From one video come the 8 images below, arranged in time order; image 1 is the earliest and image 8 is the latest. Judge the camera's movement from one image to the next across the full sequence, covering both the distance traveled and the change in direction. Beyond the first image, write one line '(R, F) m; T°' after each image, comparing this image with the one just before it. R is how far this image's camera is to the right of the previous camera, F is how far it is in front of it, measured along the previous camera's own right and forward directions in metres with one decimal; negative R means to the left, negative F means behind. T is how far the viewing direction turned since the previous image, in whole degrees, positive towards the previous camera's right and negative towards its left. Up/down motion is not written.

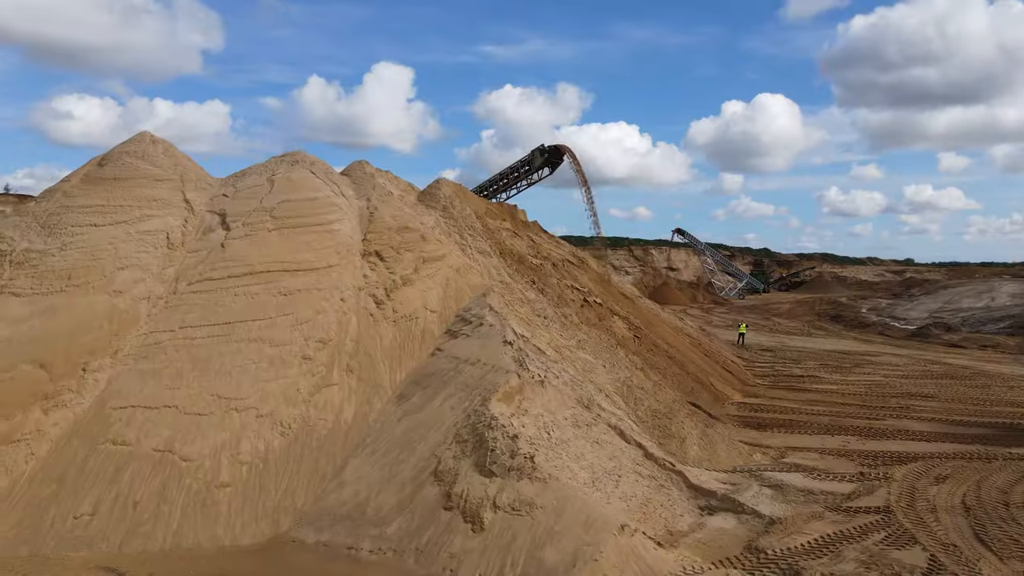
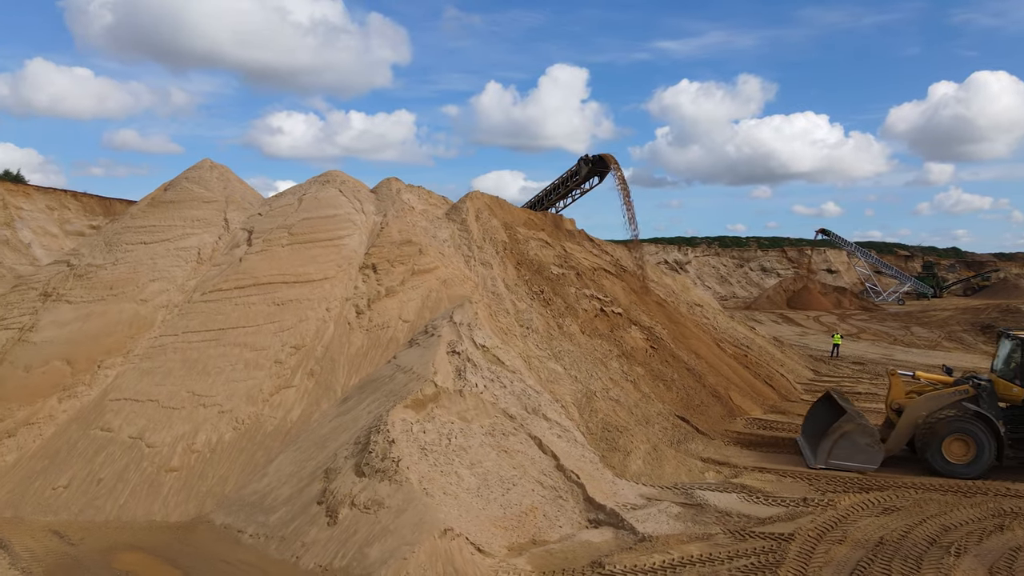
(+2.7, -0.1) m; -13°
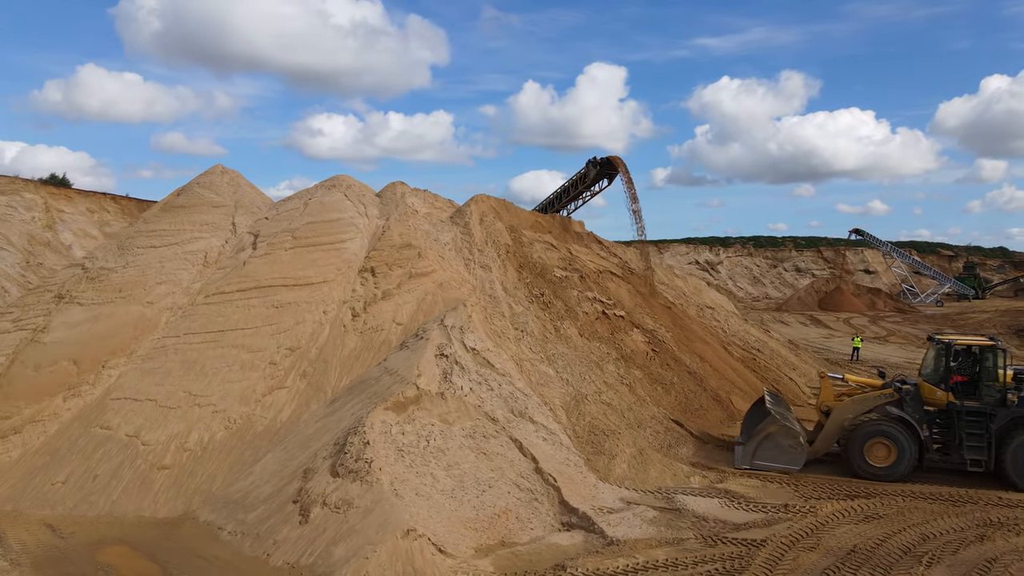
(+0.6, -0.1) m; -3°
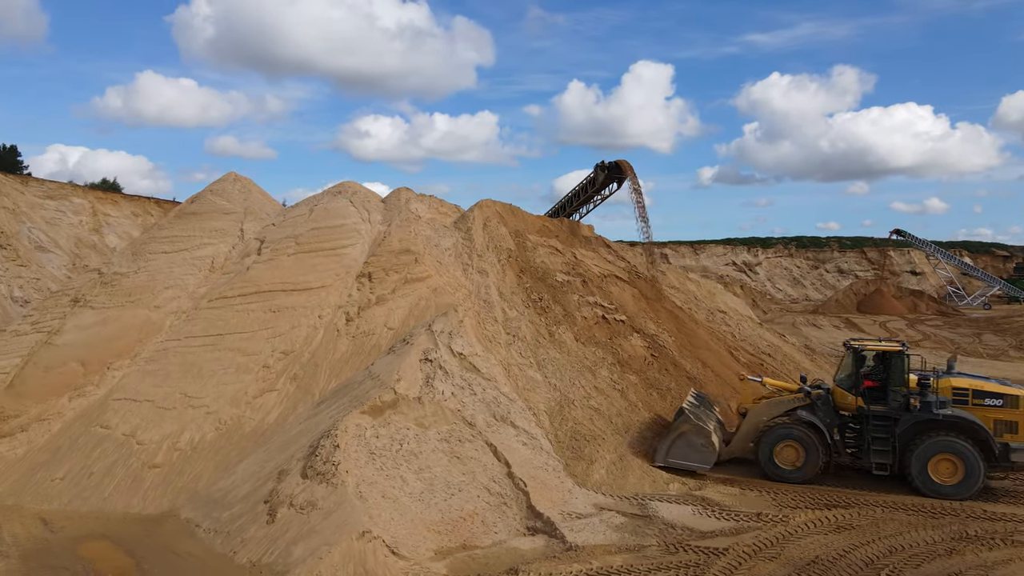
(+0.8, -0.1) m; -3°
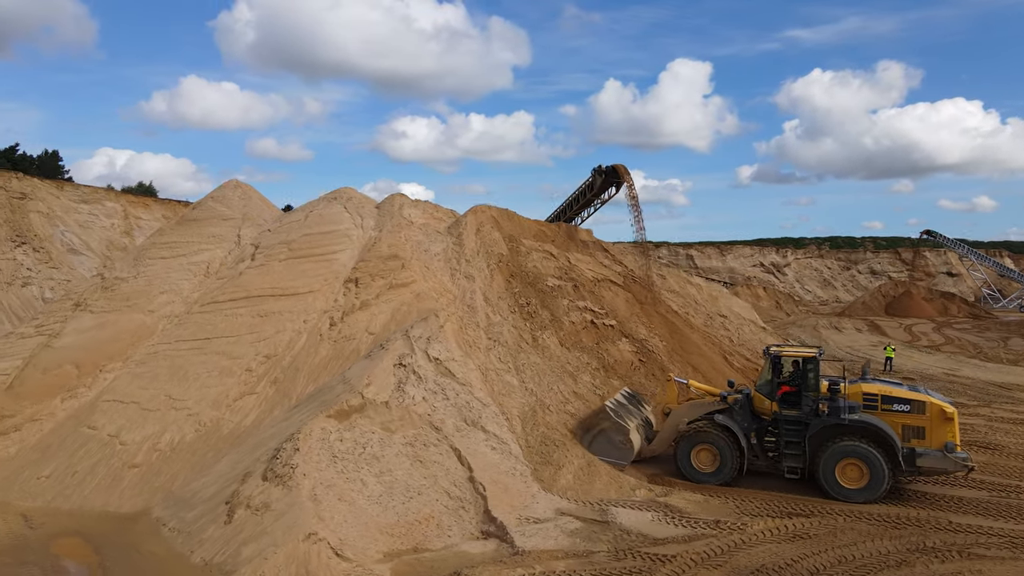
(+0.8, -0.1) m; -3°
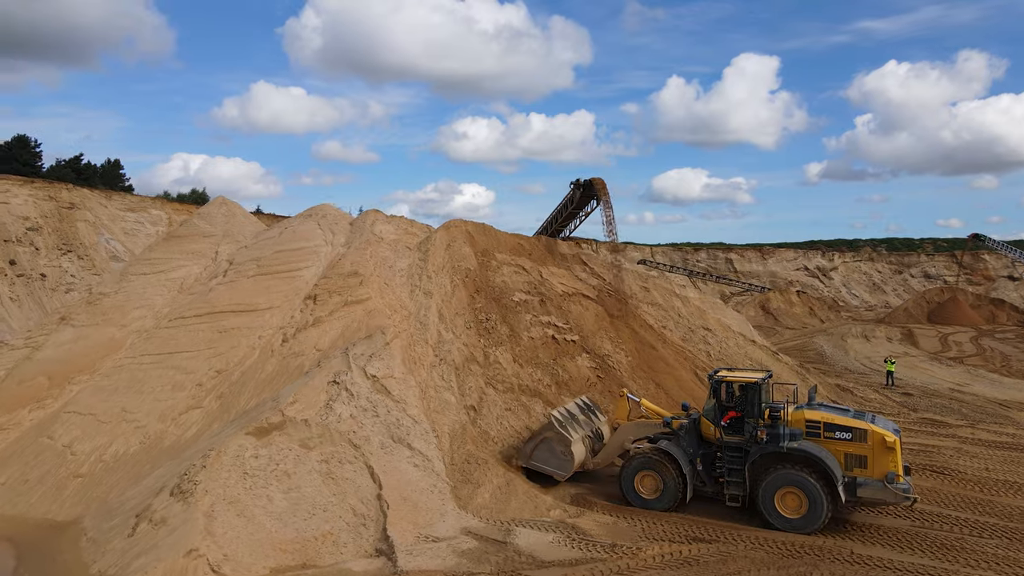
(+1.7, -0.1) m; -4°
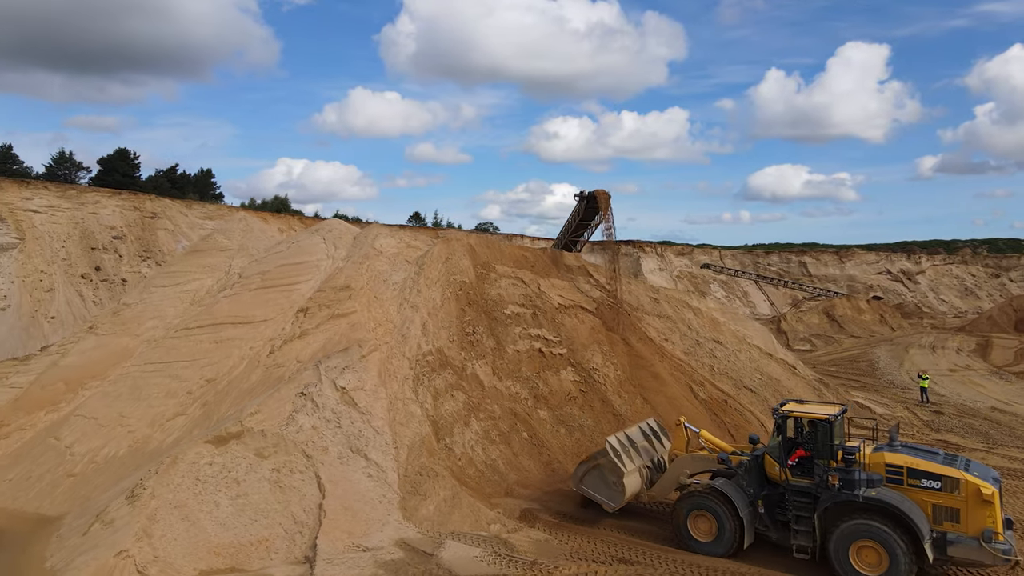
(+1.8, -0.1) m; -7°
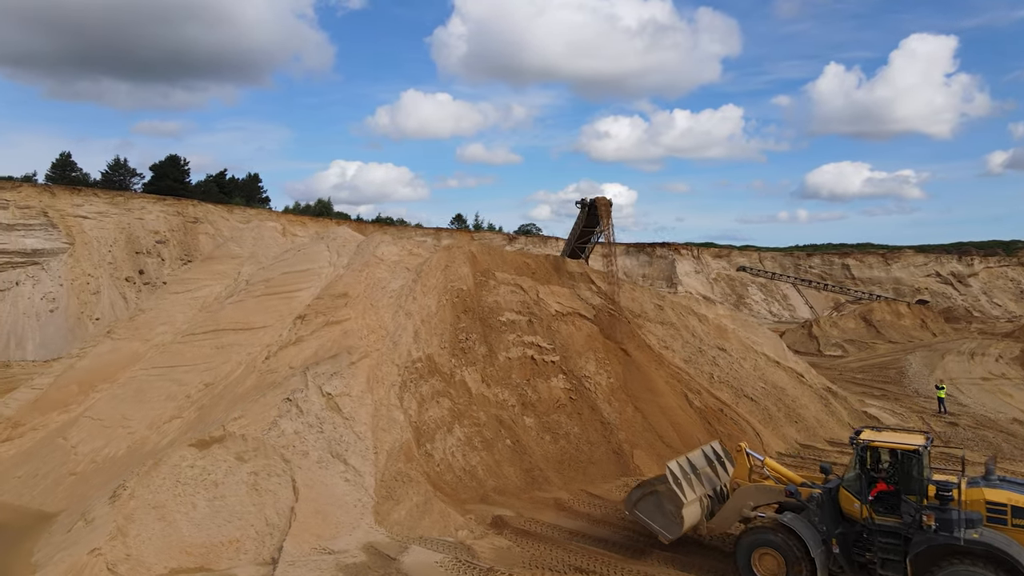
(+1.0, -0.1) m; -4°
